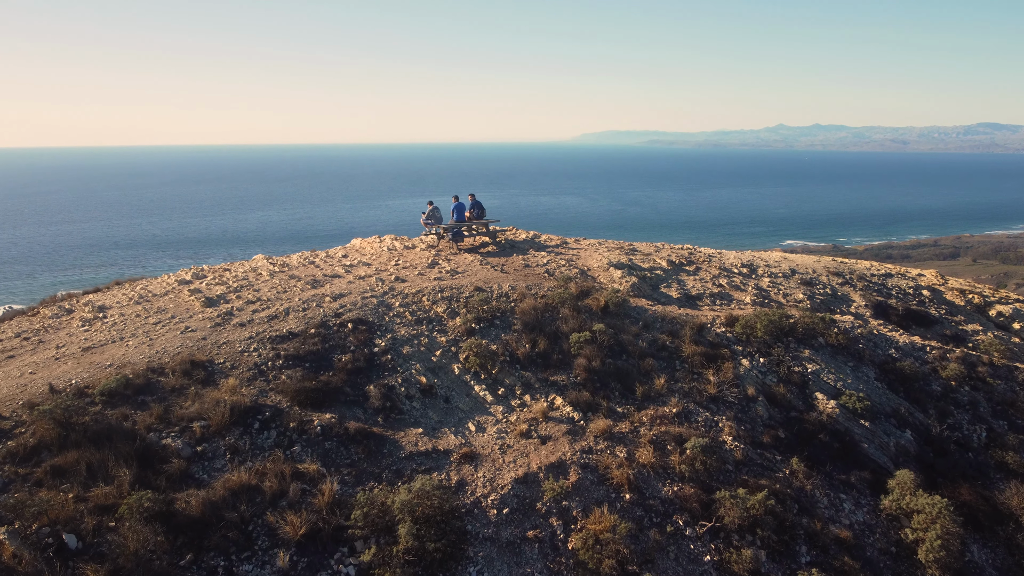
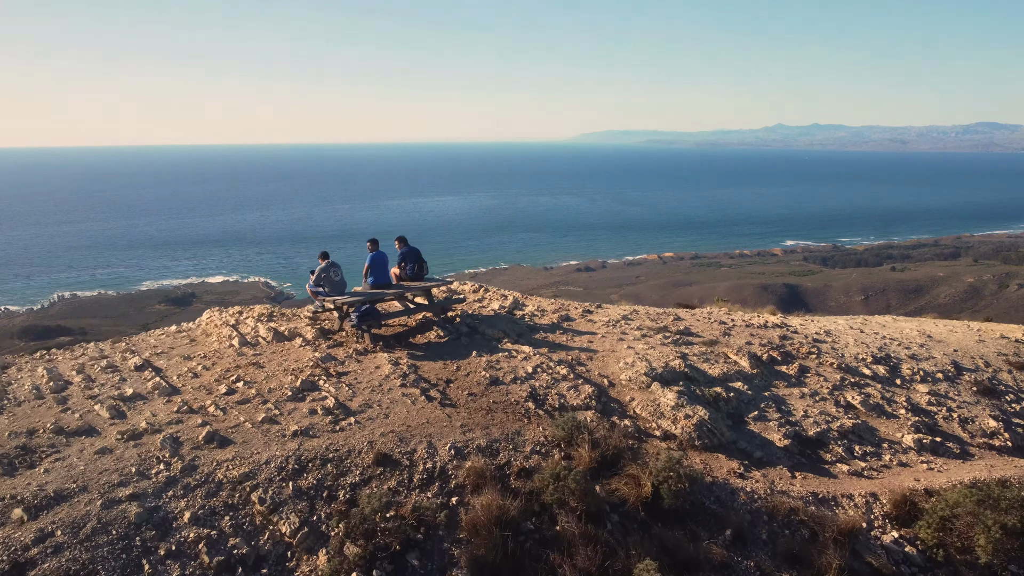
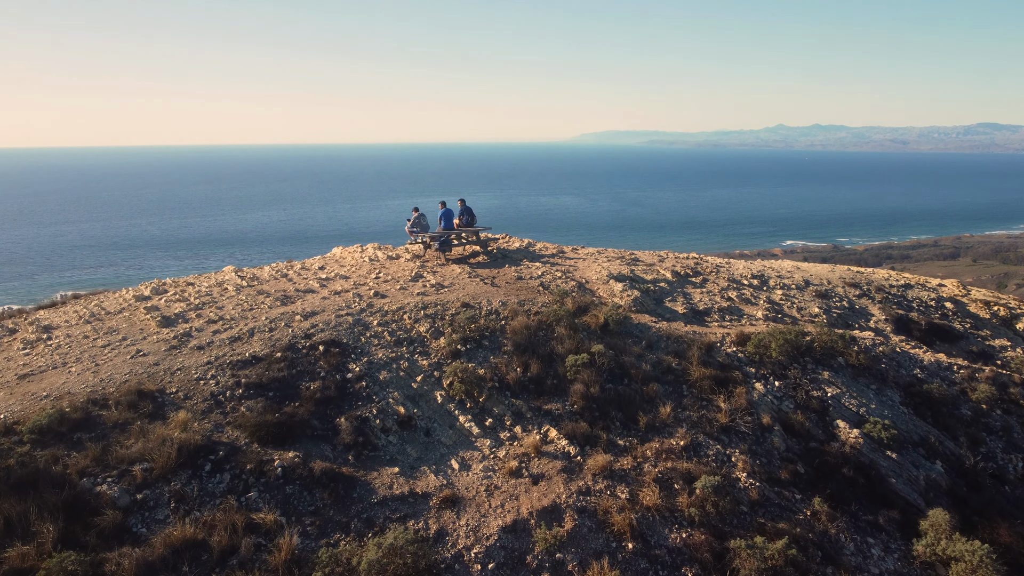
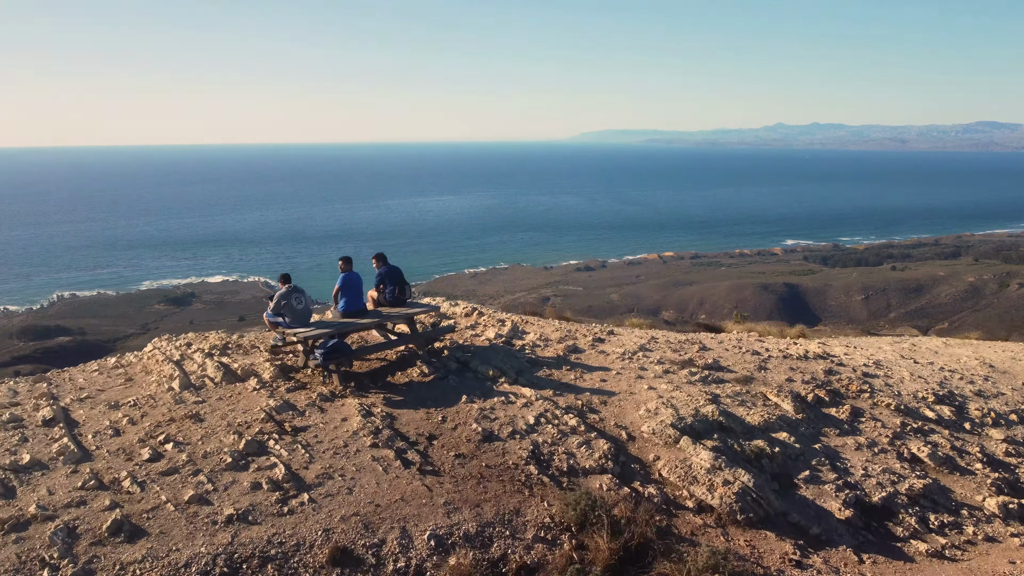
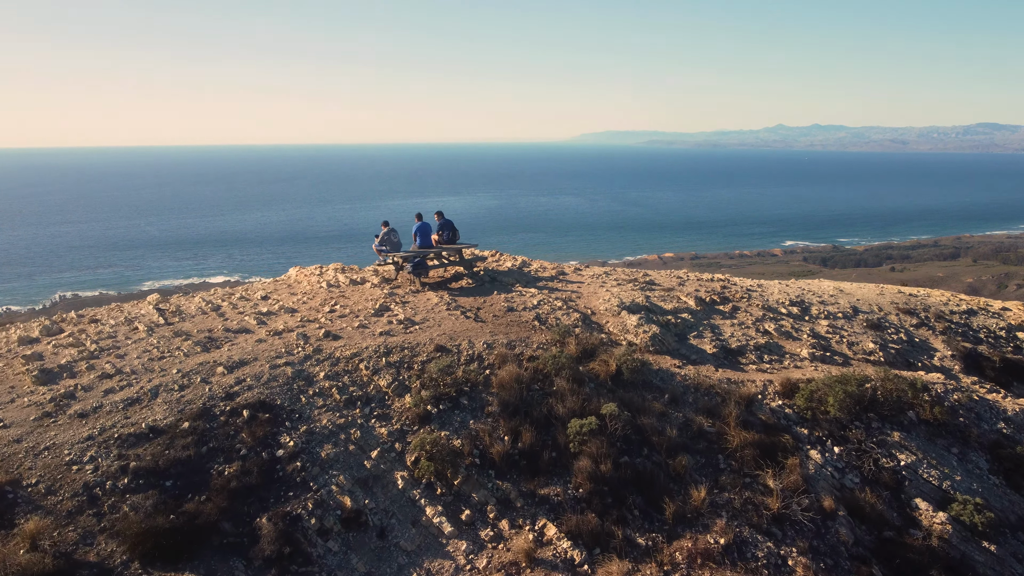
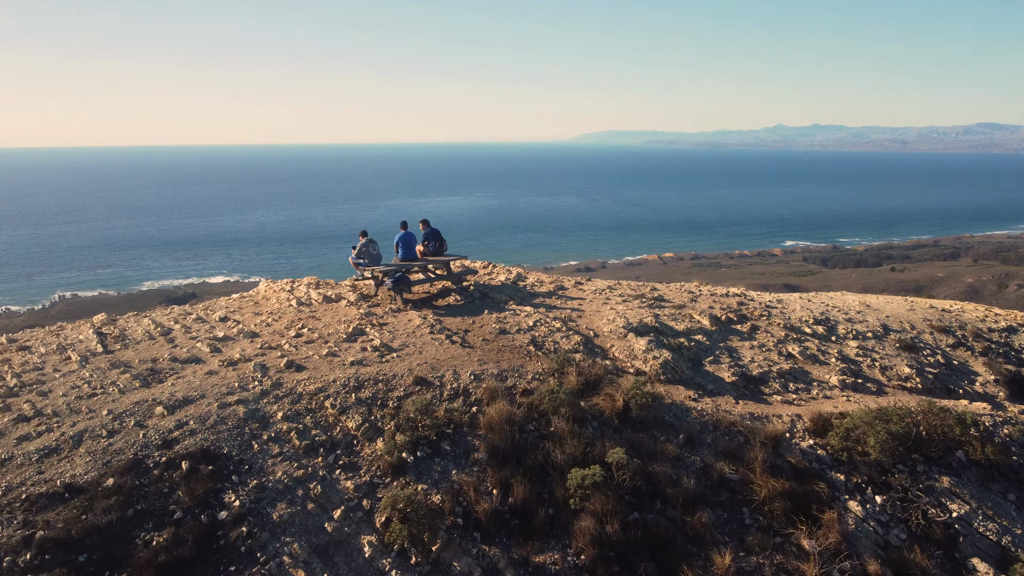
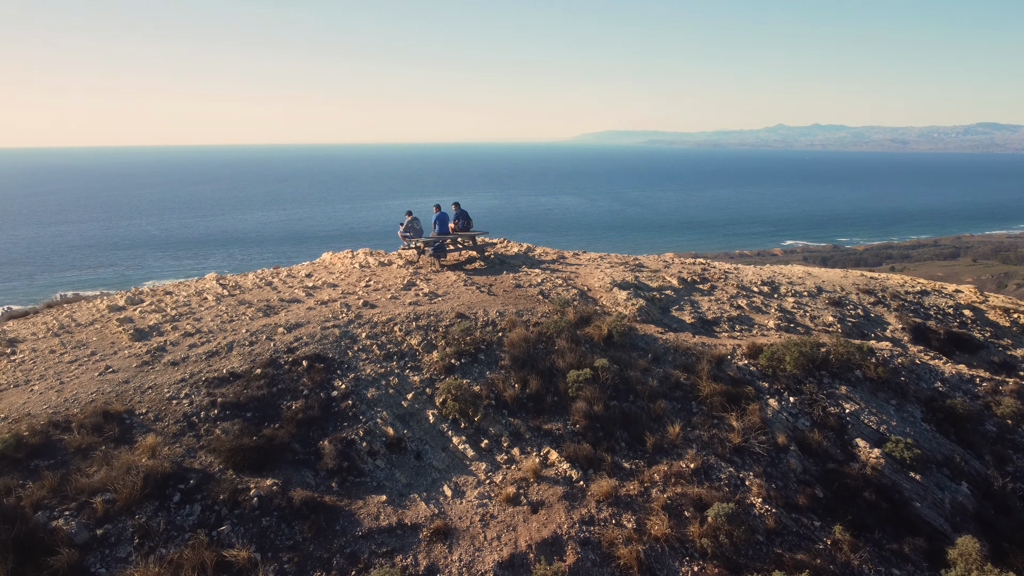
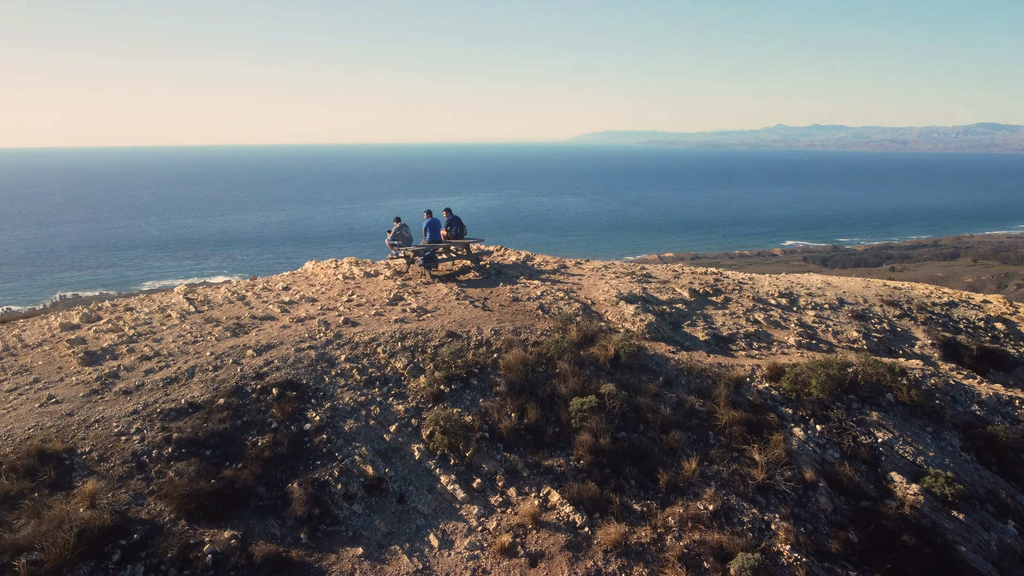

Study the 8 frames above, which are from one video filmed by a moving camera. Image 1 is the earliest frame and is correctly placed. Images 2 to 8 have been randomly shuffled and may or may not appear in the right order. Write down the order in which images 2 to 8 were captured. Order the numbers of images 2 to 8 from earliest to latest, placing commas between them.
3, 7, 8, 5, 6, 2, 4
